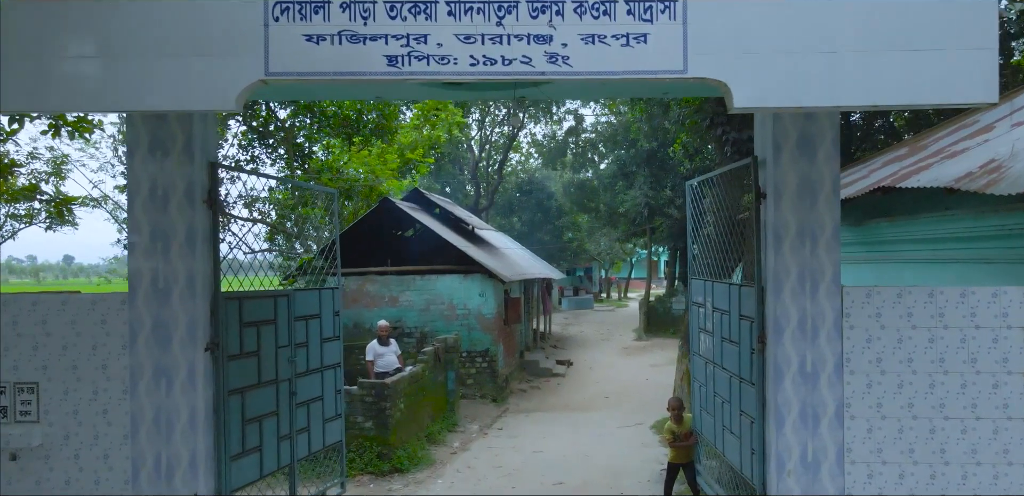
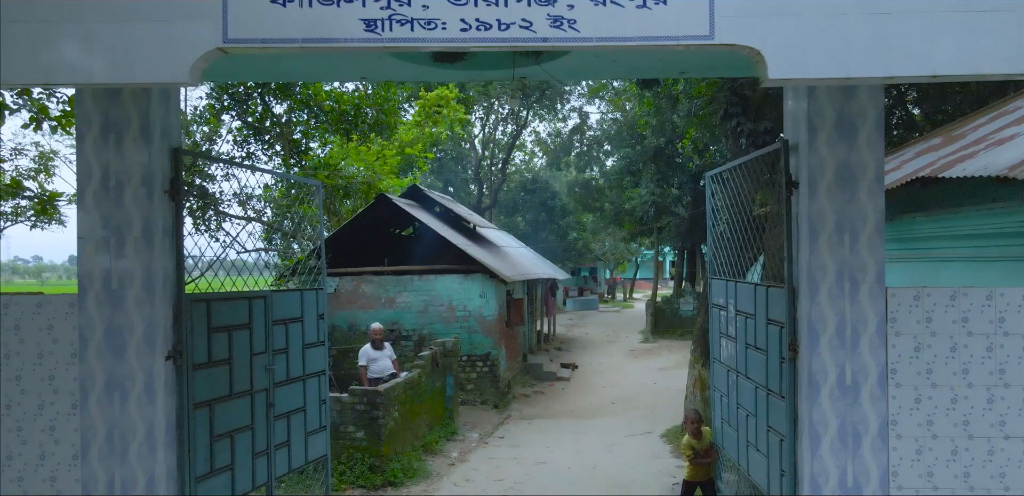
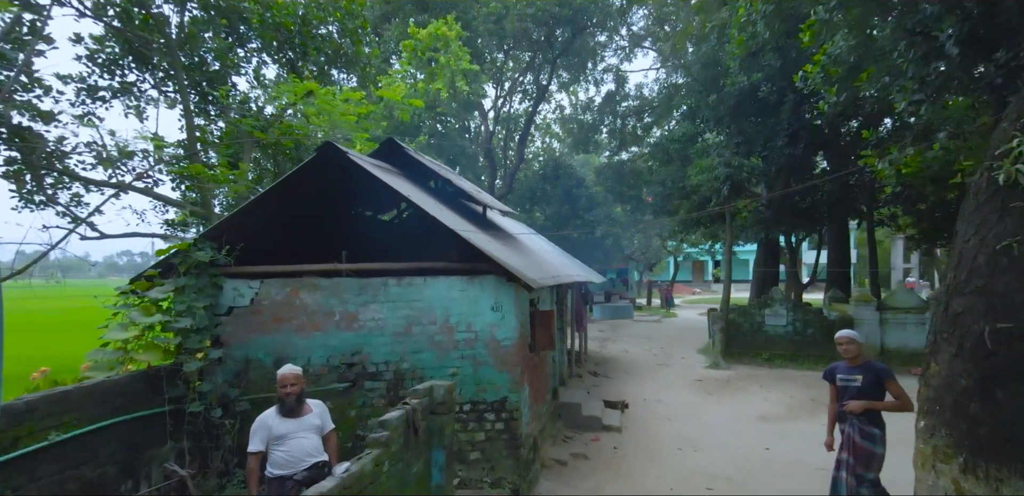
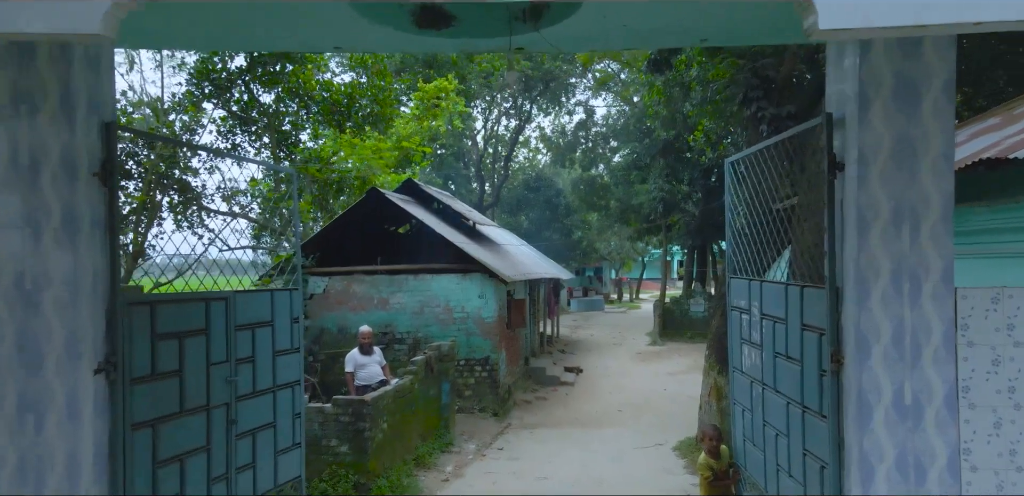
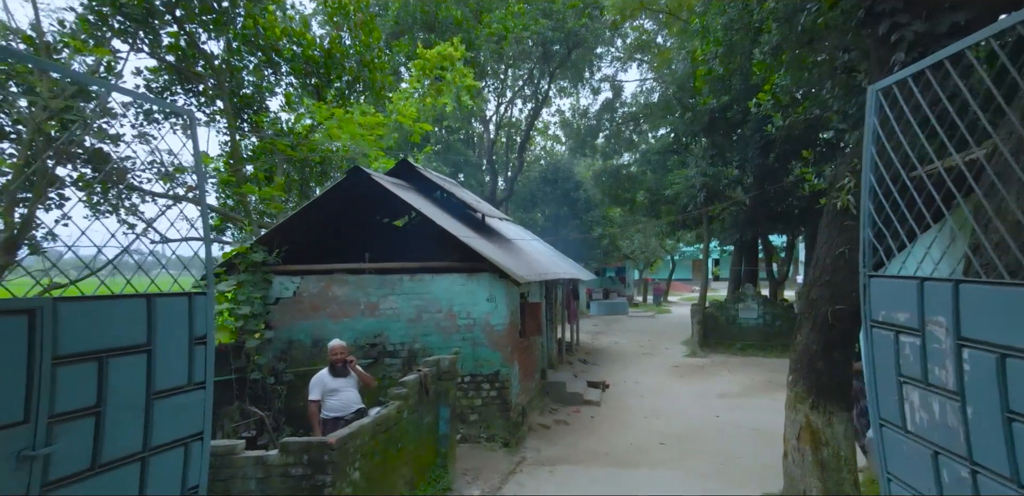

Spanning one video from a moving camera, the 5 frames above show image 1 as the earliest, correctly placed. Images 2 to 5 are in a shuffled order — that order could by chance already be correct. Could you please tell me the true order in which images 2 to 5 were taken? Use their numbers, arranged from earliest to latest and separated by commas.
2, 4, 5, 3
